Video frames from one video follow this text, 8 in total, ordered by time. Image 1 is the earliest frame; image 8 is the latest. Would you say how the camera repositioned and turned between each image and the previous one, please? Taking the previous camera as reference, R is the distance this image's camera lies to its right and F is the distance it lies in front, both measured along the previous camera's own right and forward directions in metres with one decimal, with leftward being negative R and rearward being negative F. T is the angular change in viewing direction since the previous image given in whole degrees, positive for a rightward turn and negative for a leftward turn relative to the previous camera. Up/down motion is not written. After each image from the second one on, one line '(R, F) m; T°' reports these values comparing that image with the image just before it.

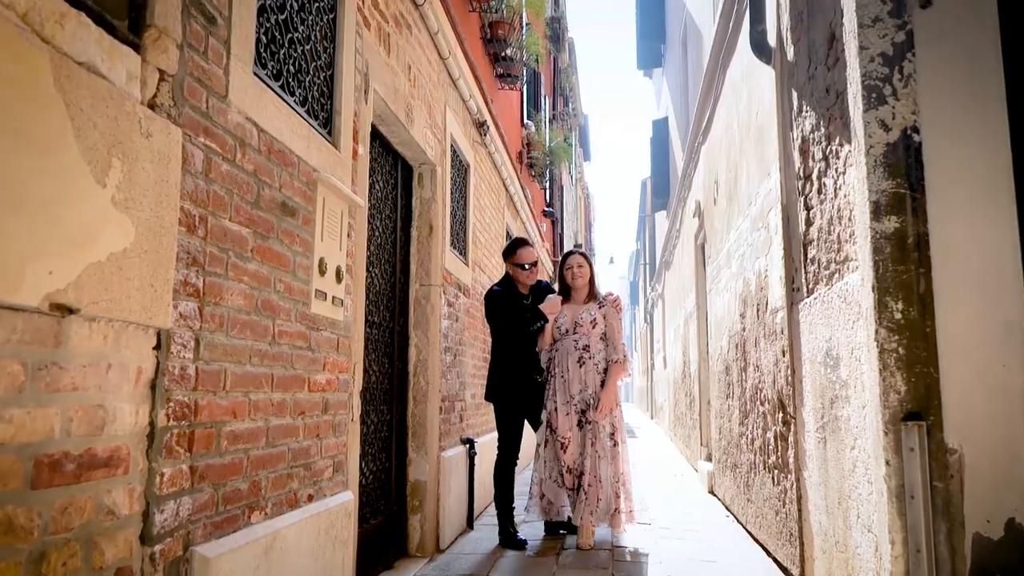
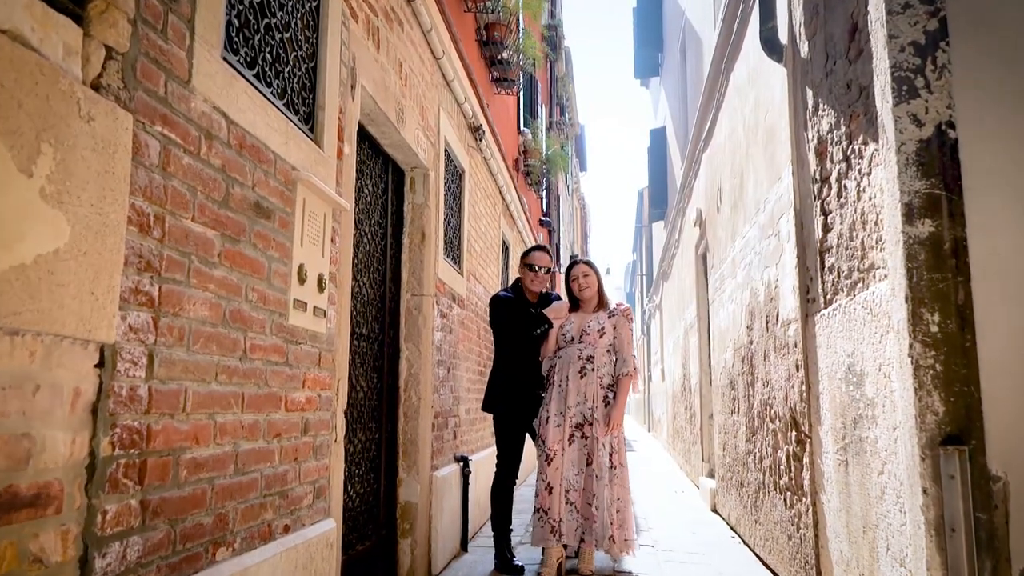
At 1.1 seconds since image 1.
(0.0, +0.2) m; 0°
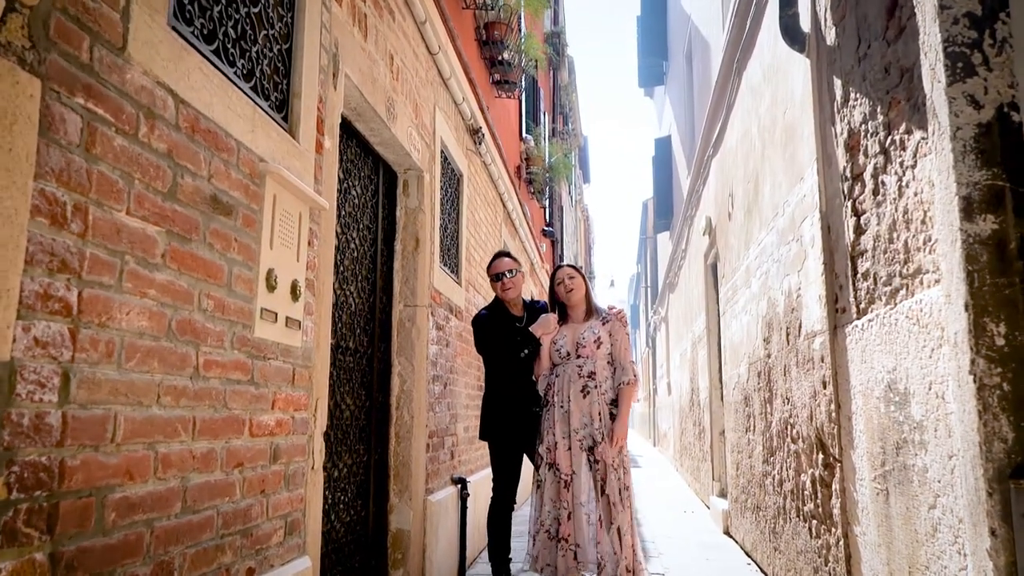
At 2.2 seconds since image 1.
(0.0, +0.3) m; 0°
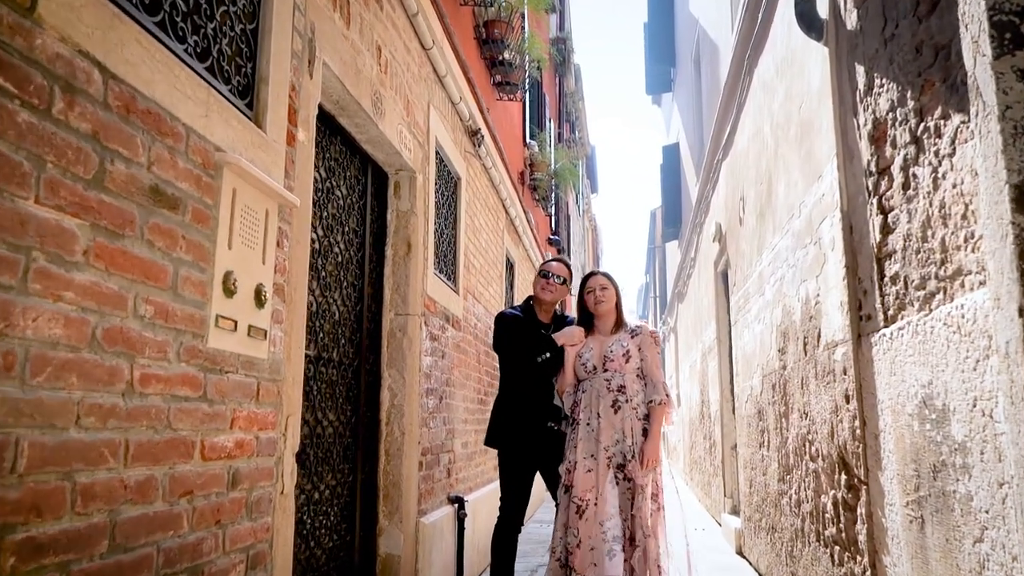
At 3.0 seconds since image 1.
(+0.1, +0.3) m; -1°
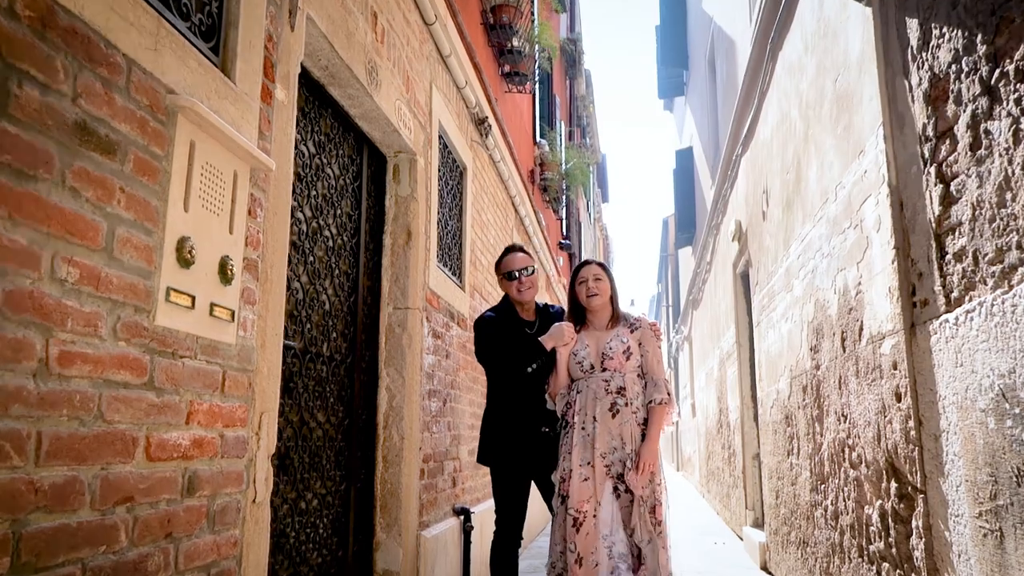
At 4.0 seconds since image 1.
(0.0, +0.3) m; -1°
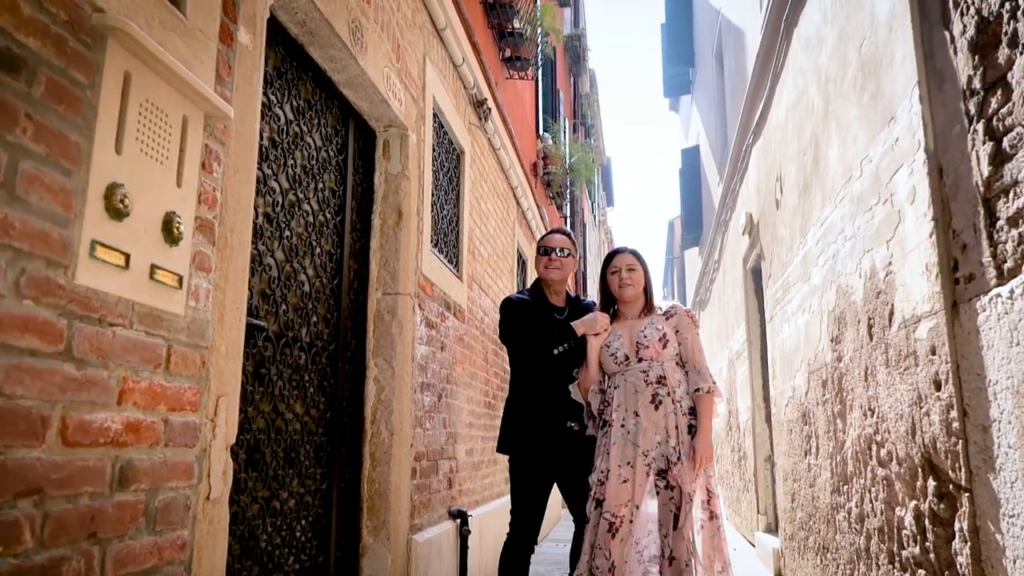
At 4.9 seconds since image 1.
(0.0, +0.3) m; 0°
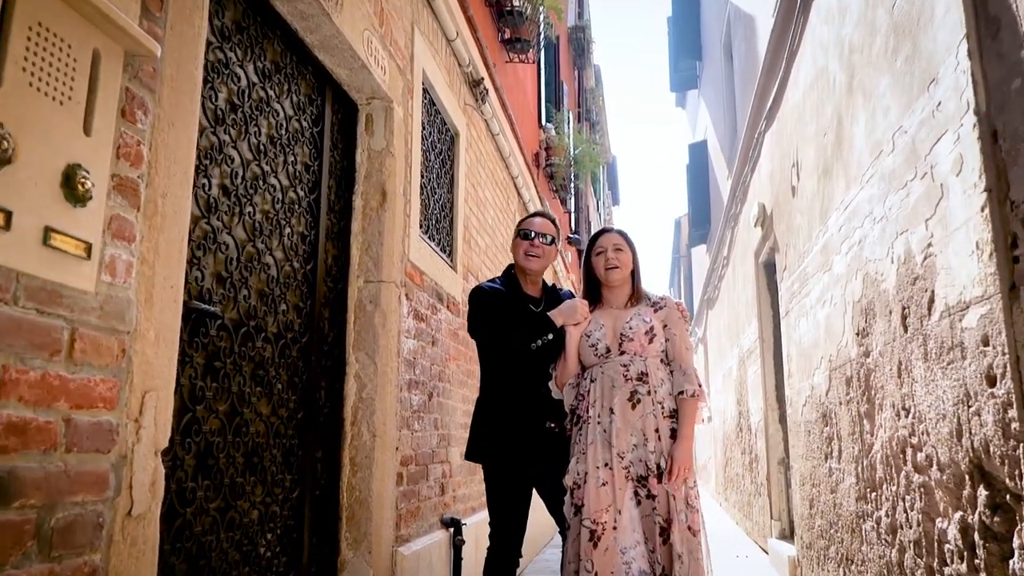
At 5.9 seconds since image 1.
(0.0, +0.3) m; 0°
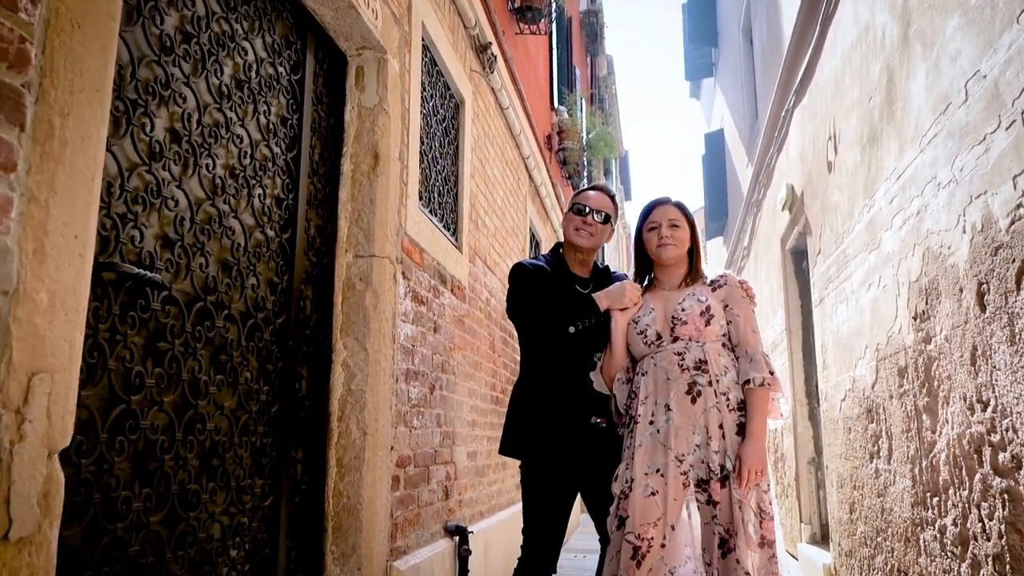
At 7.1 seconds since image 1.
(0.0, +0.4) m; -1°
